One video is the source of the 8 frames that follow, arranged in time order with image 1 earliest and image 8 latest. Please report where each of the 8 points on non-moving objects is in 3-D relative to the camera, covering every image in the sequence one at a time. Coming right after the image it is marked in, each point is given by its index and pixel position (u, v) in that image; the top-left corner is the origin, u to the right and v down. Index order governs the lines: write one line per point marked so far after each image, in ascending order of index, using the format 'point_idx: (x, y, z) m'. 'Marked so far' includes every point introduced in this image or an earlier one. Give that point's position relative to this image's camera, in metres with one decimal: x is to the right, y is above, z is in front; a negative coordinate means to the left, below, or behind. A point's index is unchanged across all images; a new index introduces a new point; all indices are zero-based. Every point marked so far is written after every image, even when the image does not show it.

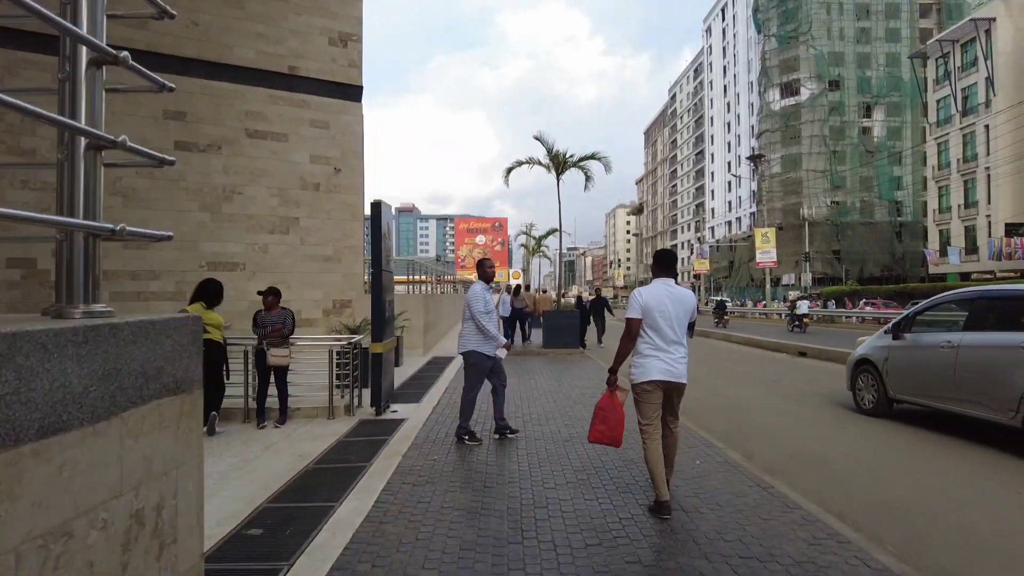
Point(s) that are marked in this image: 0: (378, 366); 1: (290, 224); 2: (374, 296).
0: (-1.7, -1.0, +8.0) m
1: (-5.0, +1.5, +14.8) m
2: (-1.7, -0.1, +8.0) m
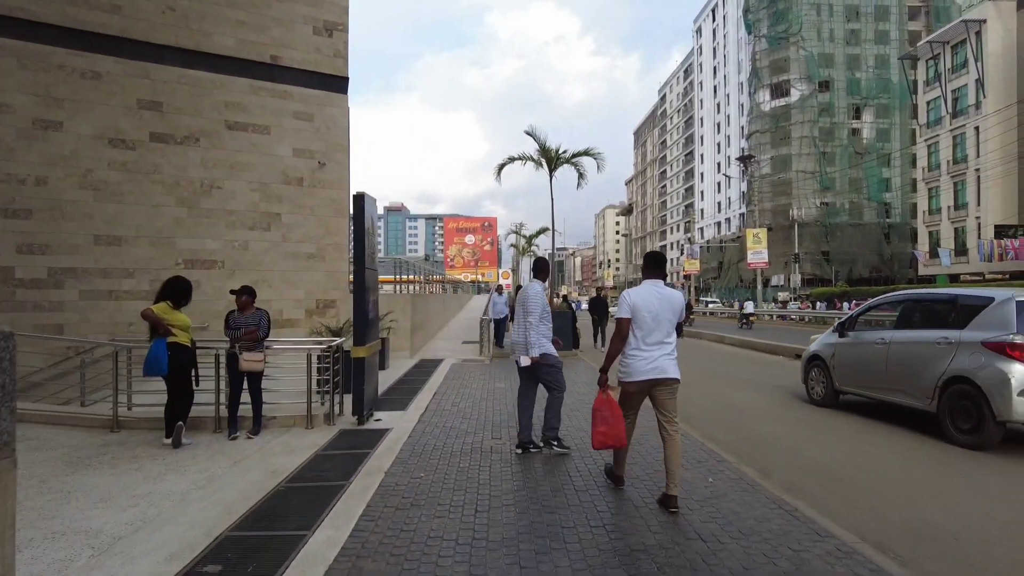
0: (-1.8, -1.0, +7.4) m
1: (-5.2, +1.5, +14.2) m
2: (-1.8, -0.1, +7.4) m
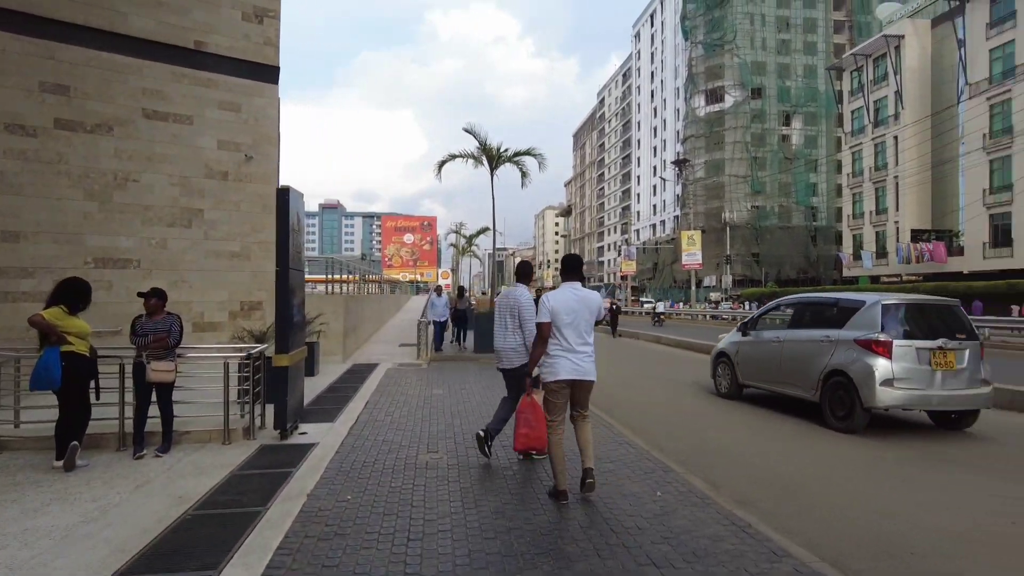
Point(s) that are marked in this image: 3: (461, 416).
0: (-2.4, -1.0, +6.9) m
1: (-6.4, +1.5, +13.3) m
2: (-2.4, -0.1, +6.9) m
3: (-0.7, -1.6, +8.4) m
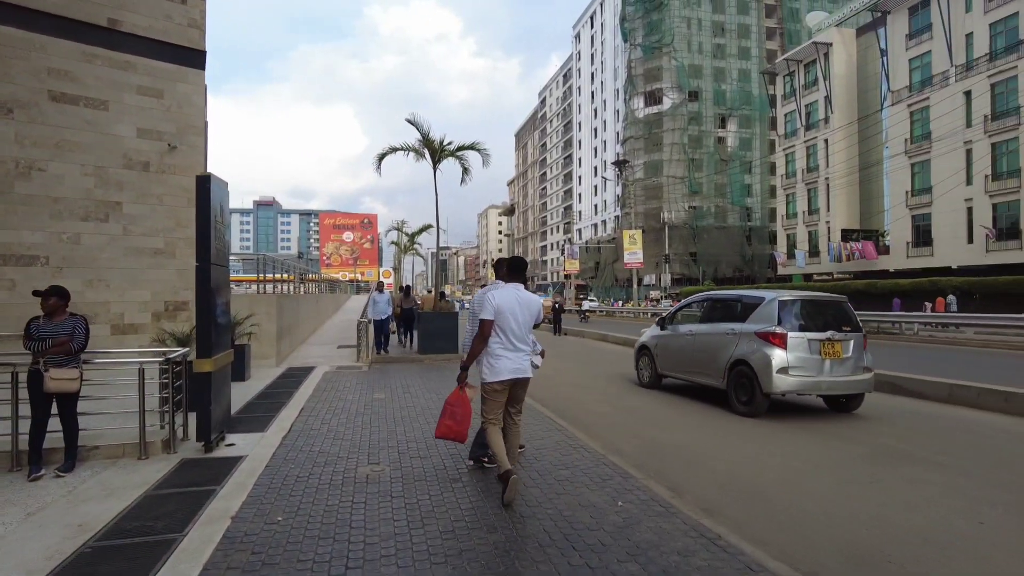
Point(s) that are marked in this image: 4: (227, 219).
0: (-2.9, -1.0, +6.2) m
1: (-7.5, +1.5, +12.2) m
2: (-2.9, -0.1, +6.2) m
3: (-1.3, -1.6, +7.9) m
4: (-3.1, +0.8, +7.1) m
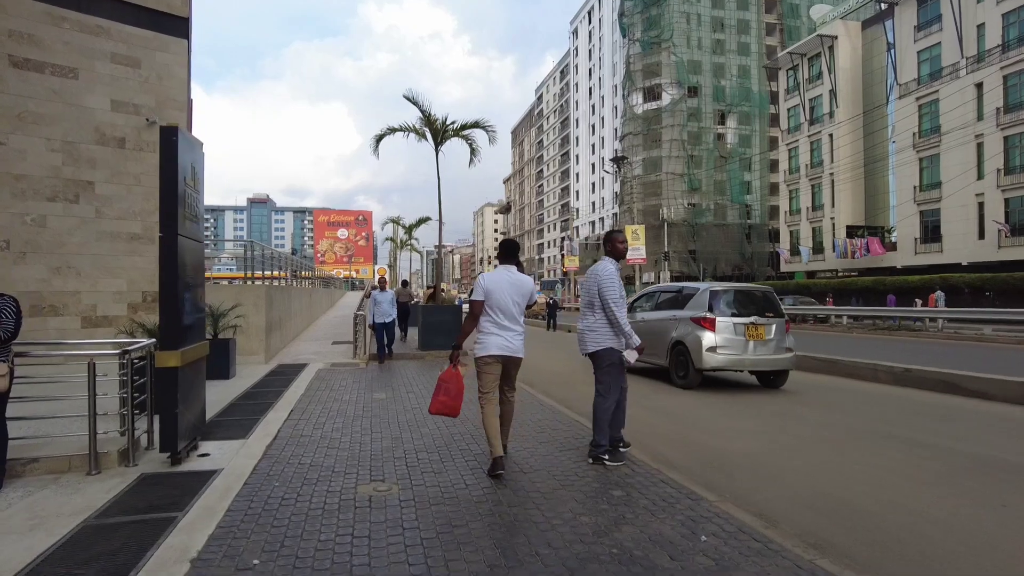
0: (-2.6, -0.8, +5.1) m
1: (-7.3, +1.7, +11.1) m
2: (-2.7, +0.1, +5.1) m
3: (-1.1, -1.4, +6.7) m
4: (-2.8, +0.9, +5.9) m
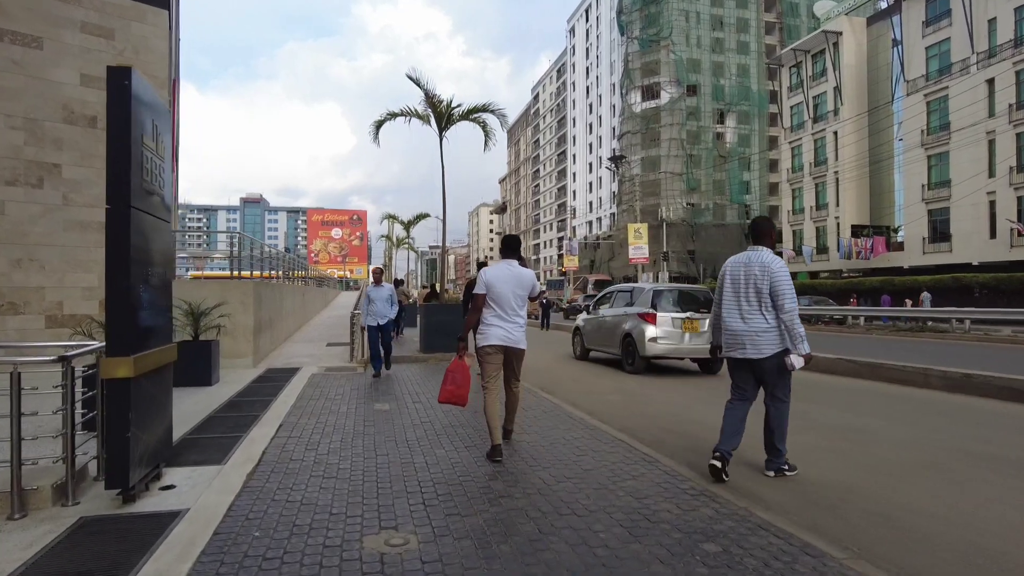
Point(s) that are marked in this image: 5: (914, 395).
0: (-2.4, -0.7, +3.9) m
1: (-7.0, +1.7, +9.9) m
2: (-2.4, +0.2, +3.9) m
3: (-0.8, -1.4, +5.6) m
4: (-2.5, +1.0, +4.8) m
5: (+5.8, -1.6, +9.4) m
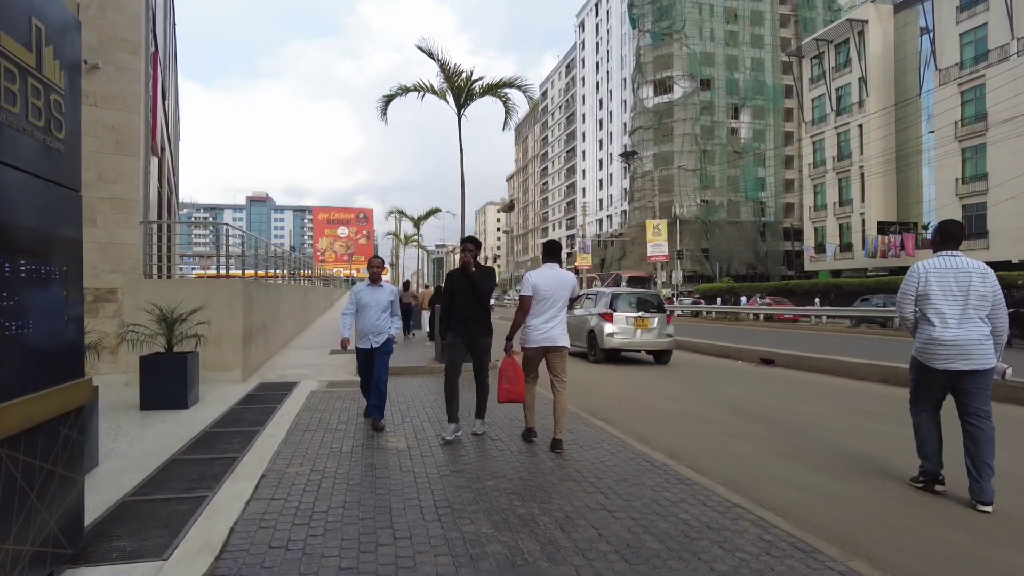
0: (-1.9, -0.7, +2.2) m
1: (-6.6, +1.7, +8.2) m
2: (-1.9, +0.1, +2.2) m
3: (-0.3, -1.4, +3.9) m
4: (-2.1, +1.0, +3.1) m
5: (+6.3, -1.6, +7.6) m
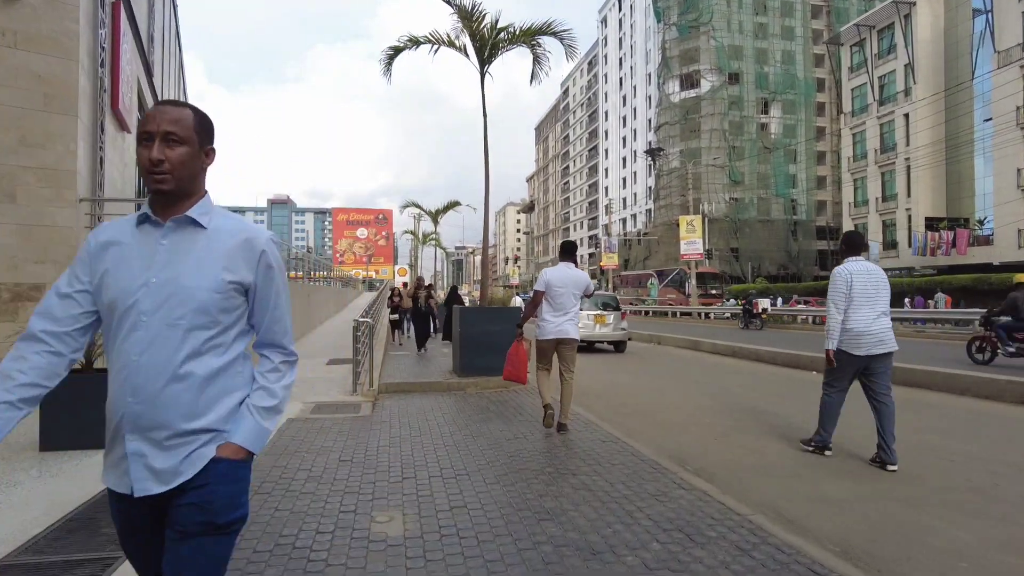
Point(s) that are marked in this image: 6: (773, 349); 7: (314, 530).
0: (-1.7, -0.6, +0.1) m
1: (-6.1, +1.8, +6.2) m
2: (-1.7, +0.2, +0.1) m
3: (-0.1, -1.3, +1.7) m
4: (-1.8, +1.1, +0.9) m
5: (+6.7, -1.5, +5.2) m
6: (+5.8, -1.3, +14.2) m
7: (-1.1, -1.3, +4.0) m
